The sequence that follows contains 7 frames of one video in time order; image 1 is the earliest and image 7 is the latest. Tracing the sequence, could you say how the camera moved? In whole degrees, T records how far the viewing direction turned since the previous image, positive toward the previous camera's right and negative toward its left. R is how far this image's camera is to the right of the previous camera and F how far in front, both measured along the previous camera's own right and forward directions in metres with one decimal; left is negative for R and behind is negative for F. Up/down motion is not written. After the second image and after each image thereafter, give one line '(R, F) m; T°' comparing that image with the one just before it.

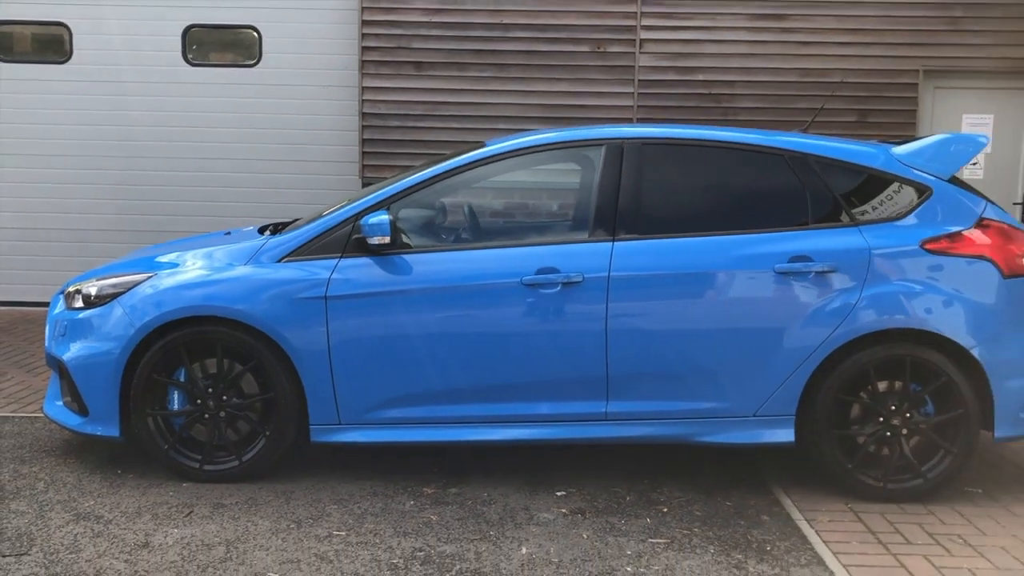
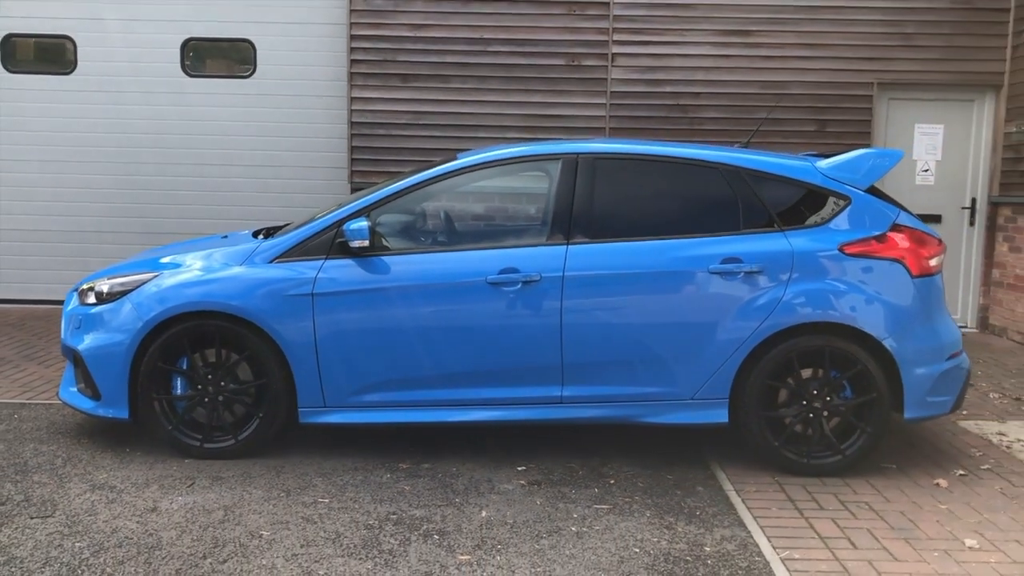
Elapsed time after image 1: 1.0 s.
(+0.1, -0.5) m; 0°
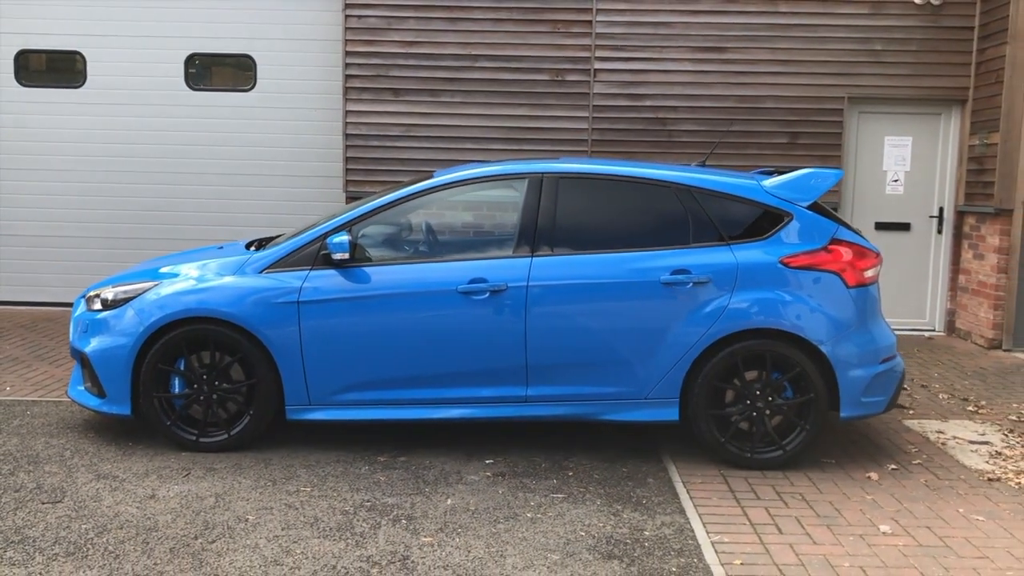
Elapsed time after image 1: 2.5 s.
(+0.2, -0.4) m; -1°
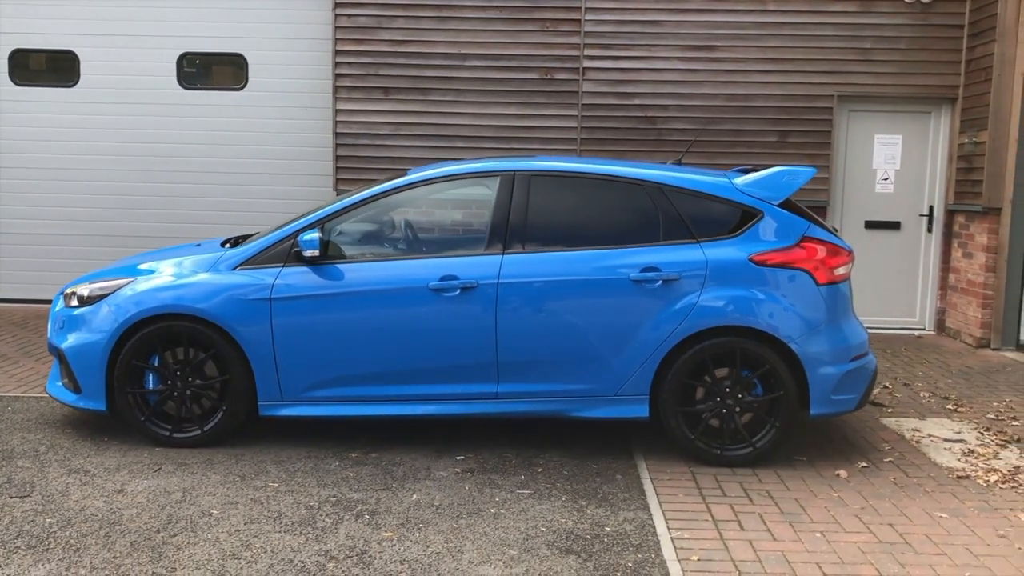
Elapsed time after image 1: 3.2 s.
(+0.2, 0.0) m; -1°
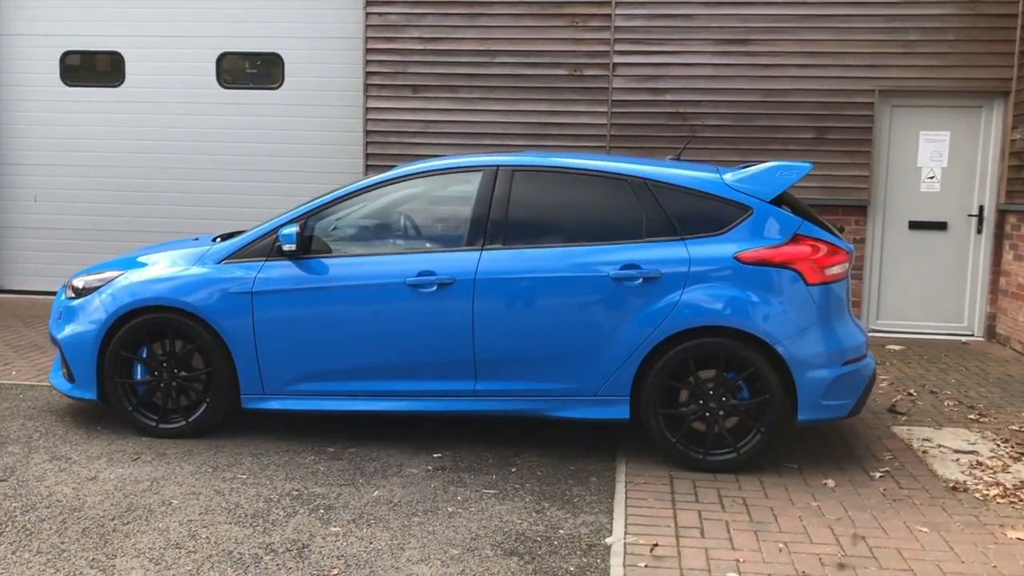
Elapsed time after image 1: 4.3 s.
(+0.5, +0.1) m; -5°
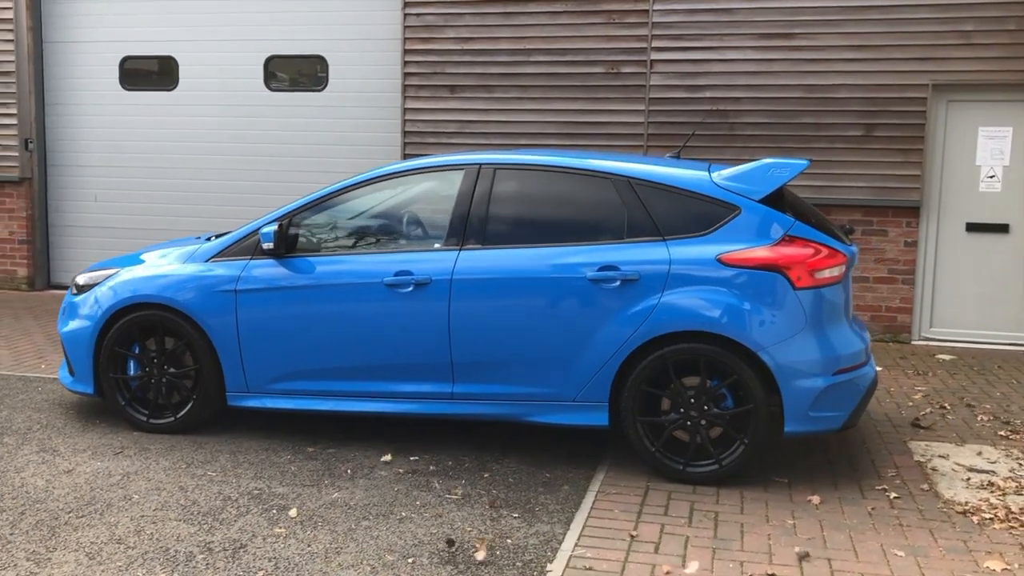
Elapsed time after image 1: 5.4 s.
(+0.6, +0.1) m; -6°
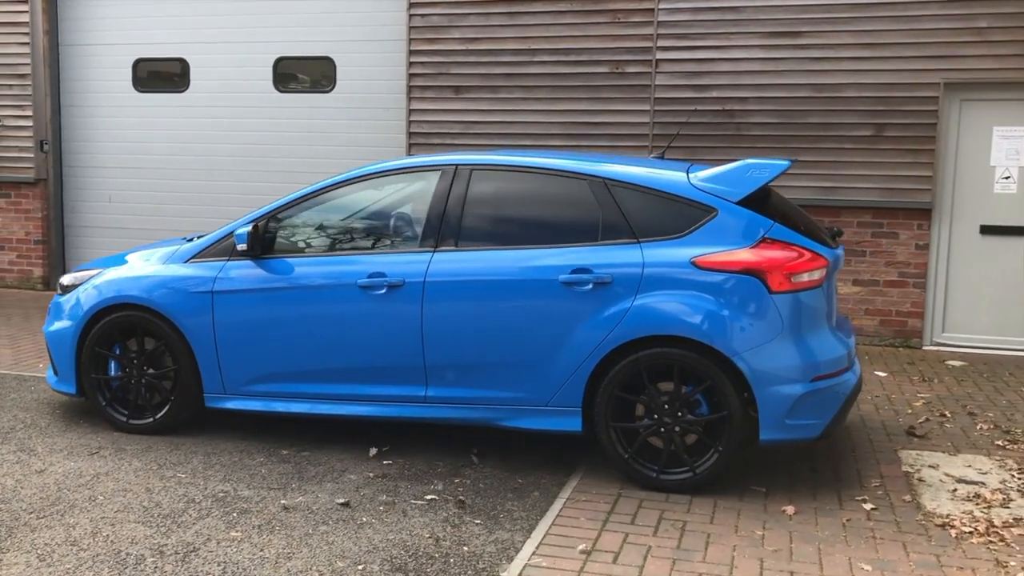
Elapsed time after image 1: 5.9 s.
(+0.3, +0.1) m; -2°
